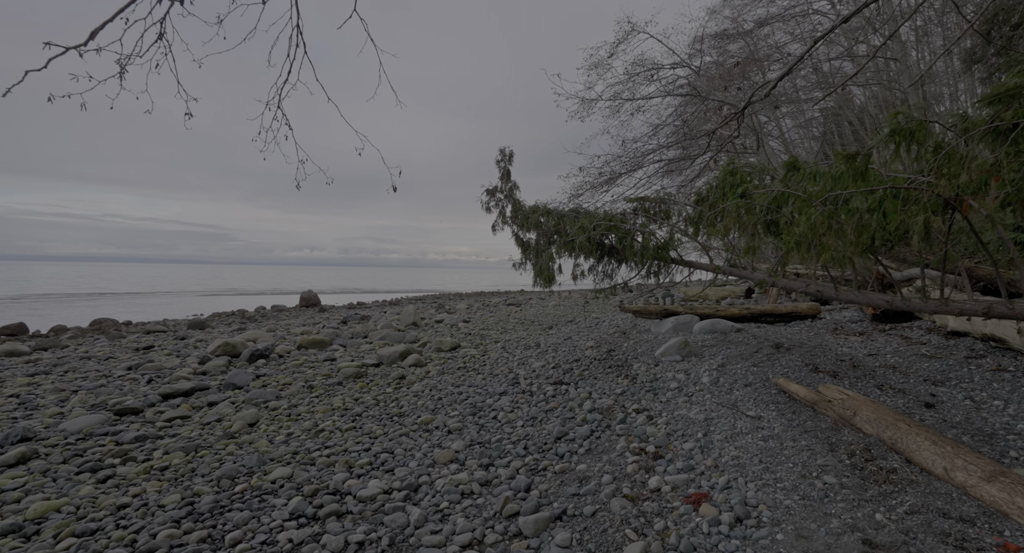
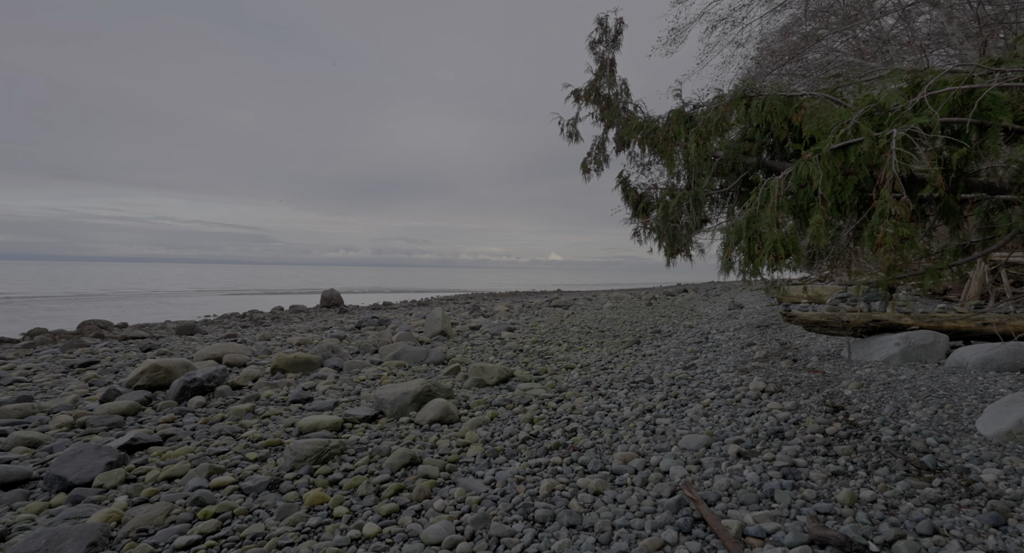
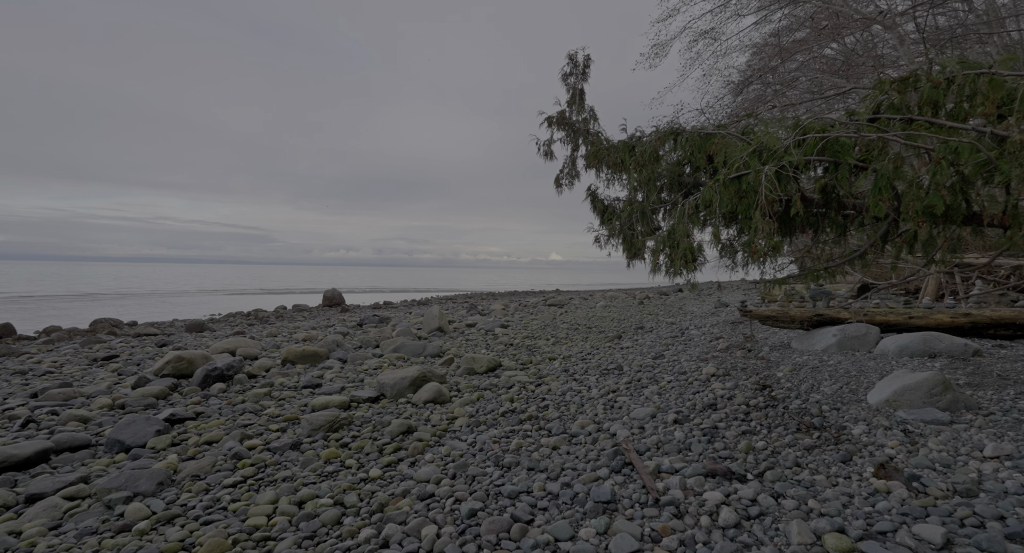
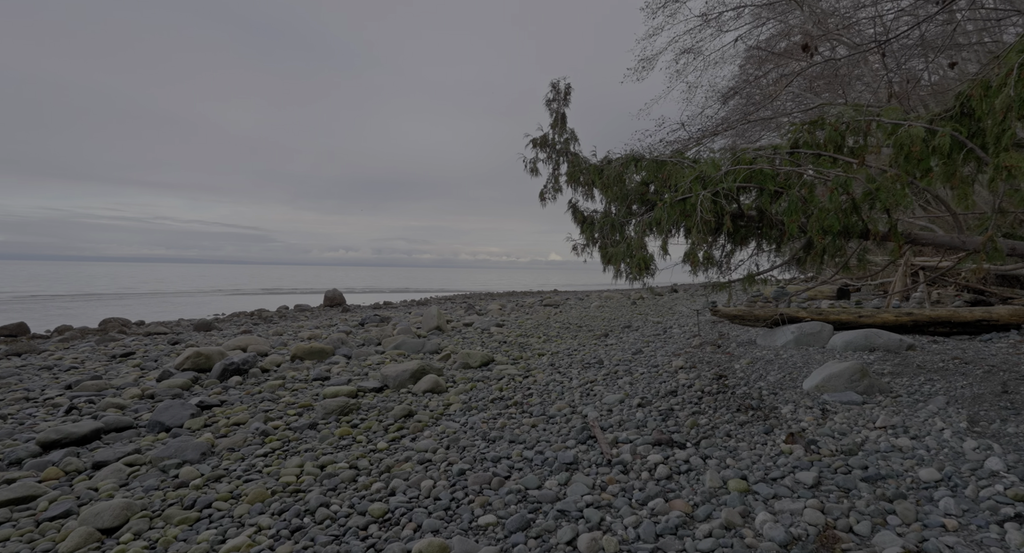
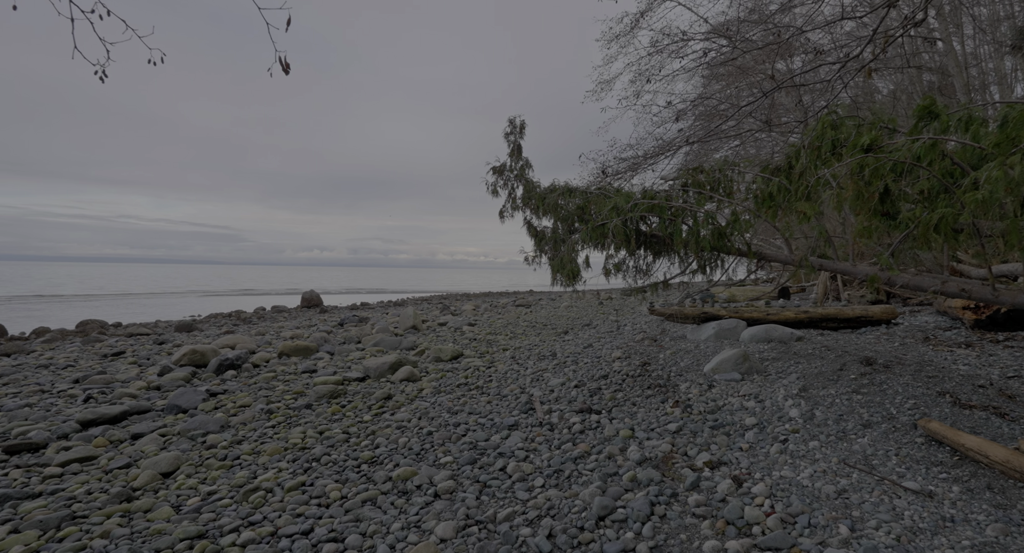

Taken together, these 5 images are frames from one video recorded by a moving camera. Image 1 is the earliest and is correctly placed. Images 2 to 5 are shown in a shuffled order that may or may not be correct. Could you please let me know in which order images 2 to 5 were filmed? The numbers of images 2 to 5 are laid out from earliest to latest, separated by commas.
5, 4, 3, 2
